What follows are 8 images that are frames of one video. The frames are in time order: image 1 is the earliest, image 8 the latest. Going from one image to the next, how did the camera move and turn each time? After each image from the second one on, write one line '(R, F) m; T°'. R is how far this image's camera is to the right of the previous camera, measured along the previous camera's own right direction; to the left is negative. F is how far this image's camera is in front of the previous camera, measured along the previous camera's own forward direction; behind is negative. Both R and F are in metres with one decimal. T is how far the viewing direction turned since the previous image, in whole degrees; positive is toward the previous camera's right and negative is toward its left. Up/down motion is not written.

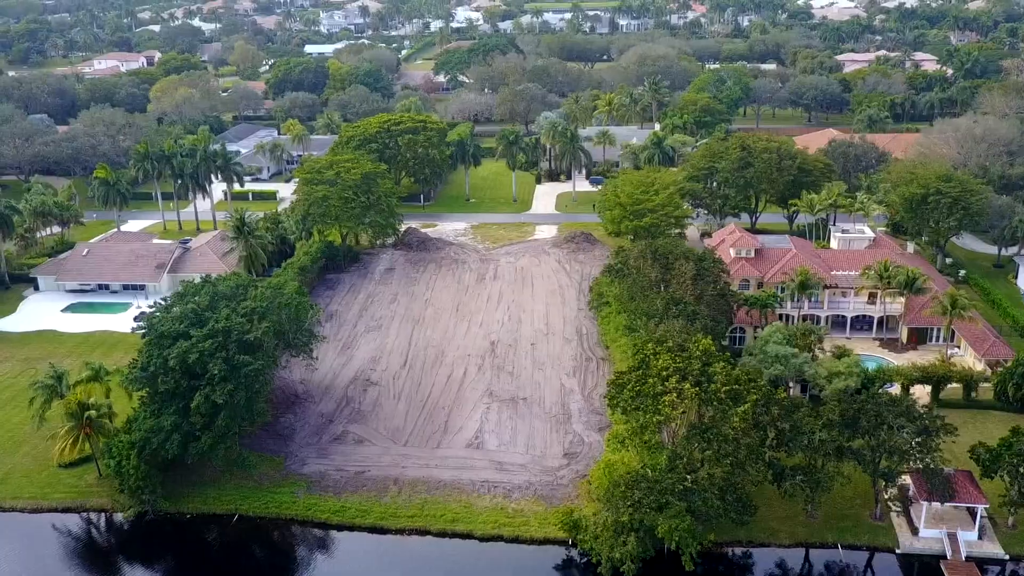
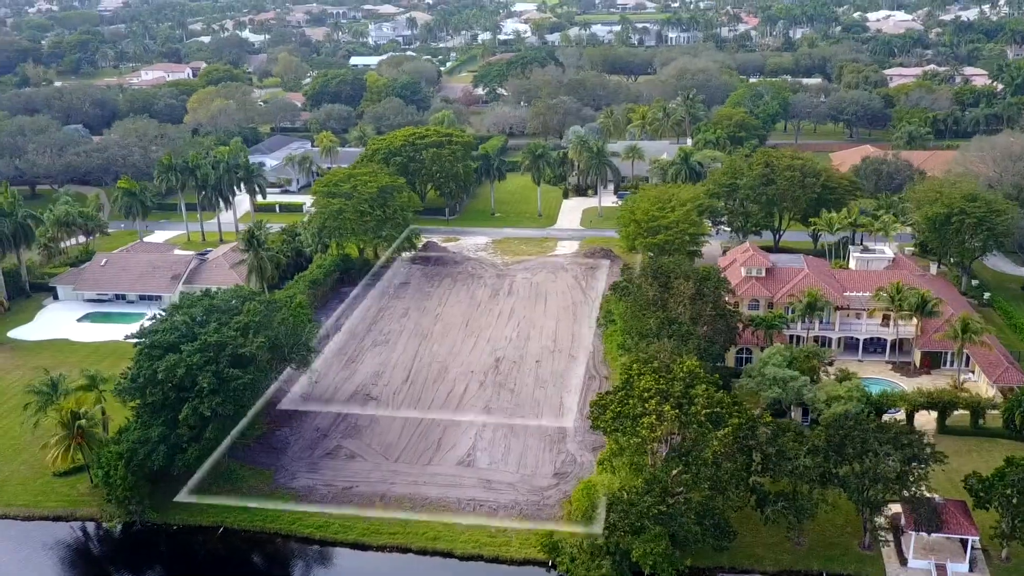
(+2.2, +0.3) m; -3°
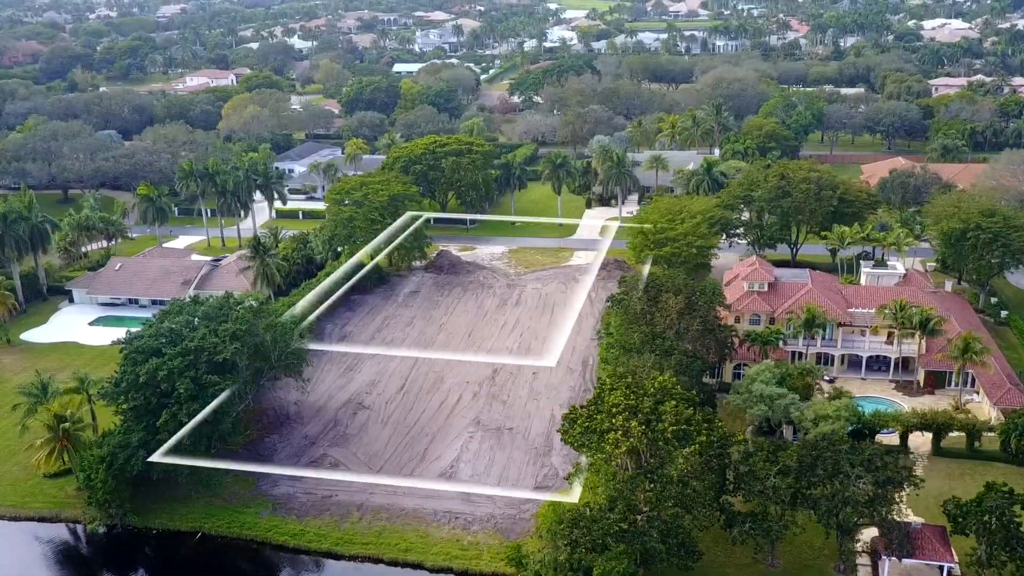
(+2.5, +0.2) m; -3°
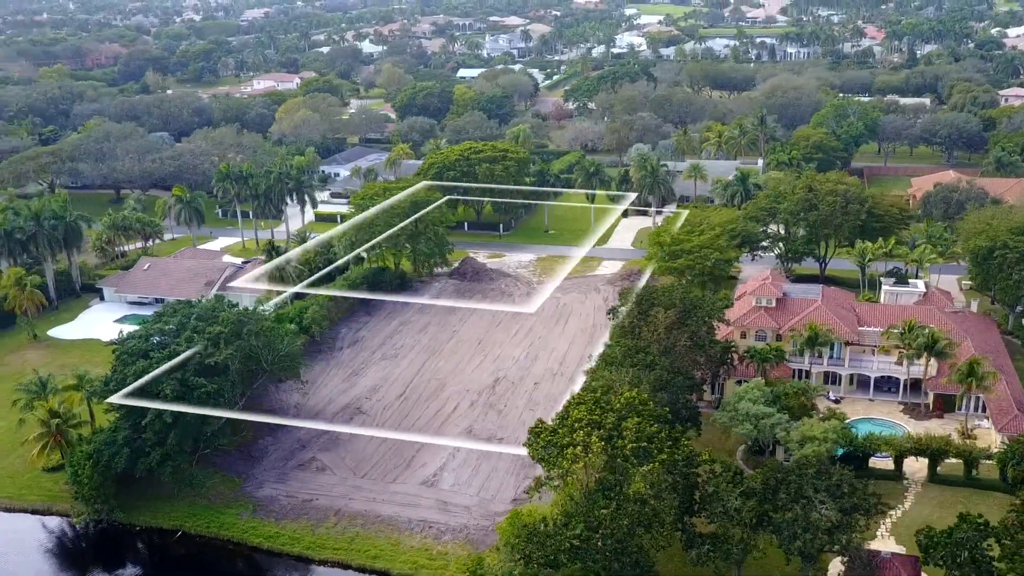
(+3.4, +0.2) m; -5°
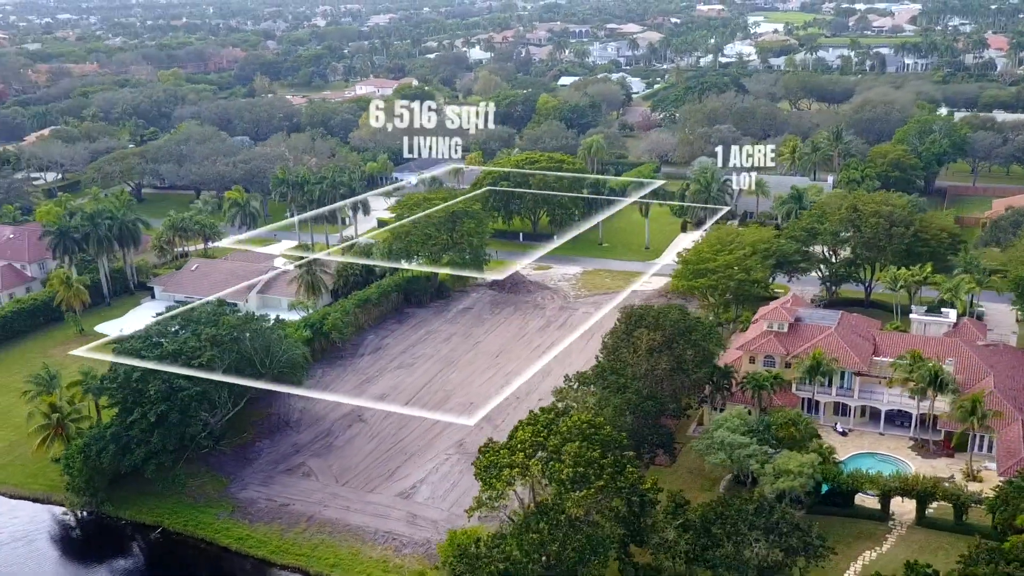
(+5.2, +0.4) m; -7°
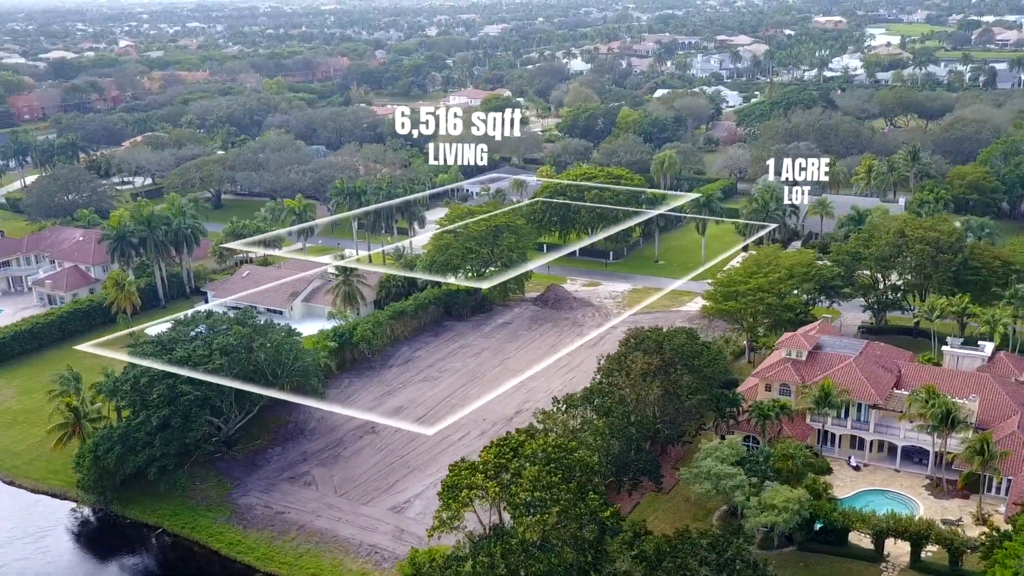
(+4.3, +0.3) m; -6°
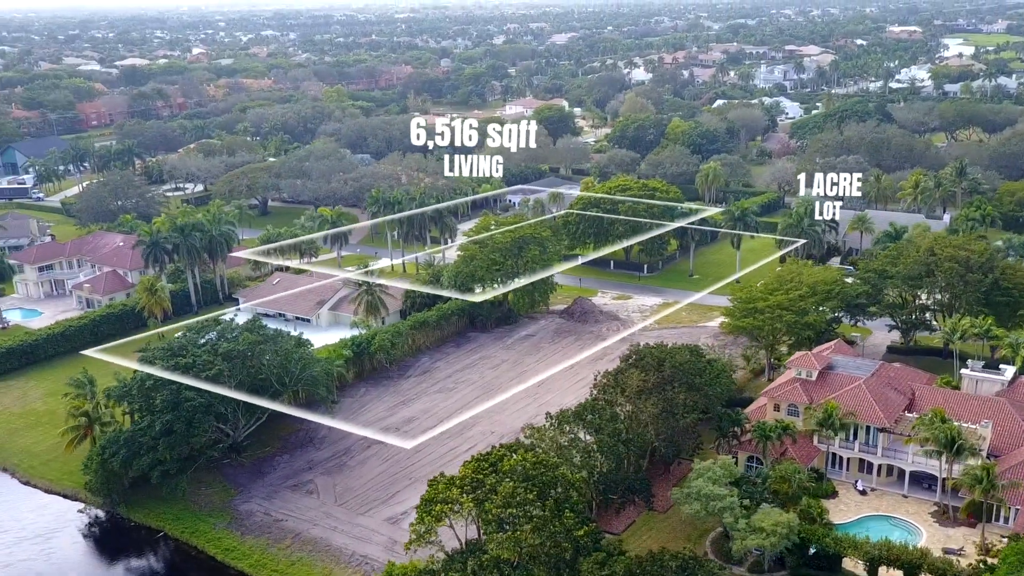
(+2.6, +0.2) m; -4°
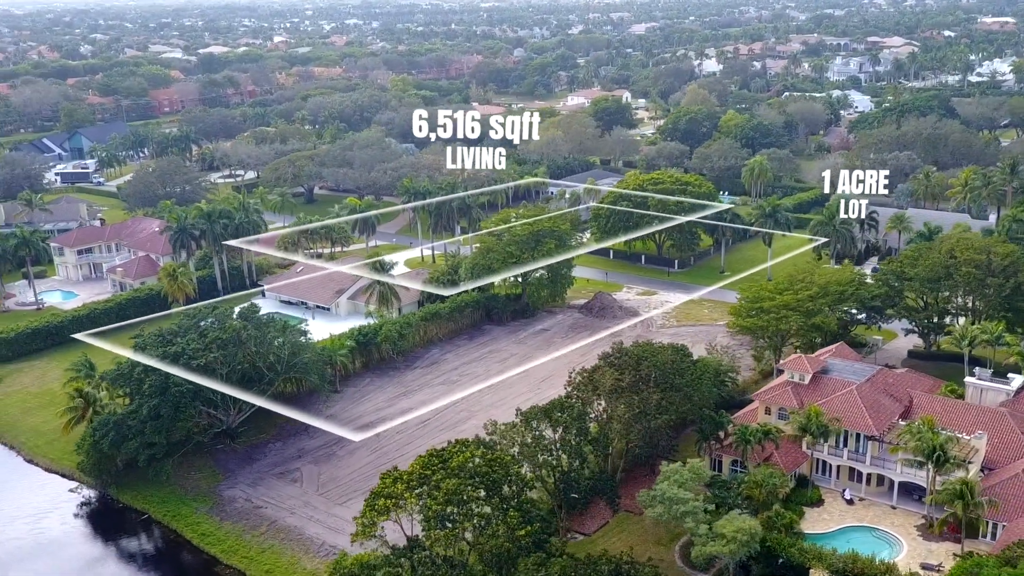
(+3.8, +0.5) m; -5°
